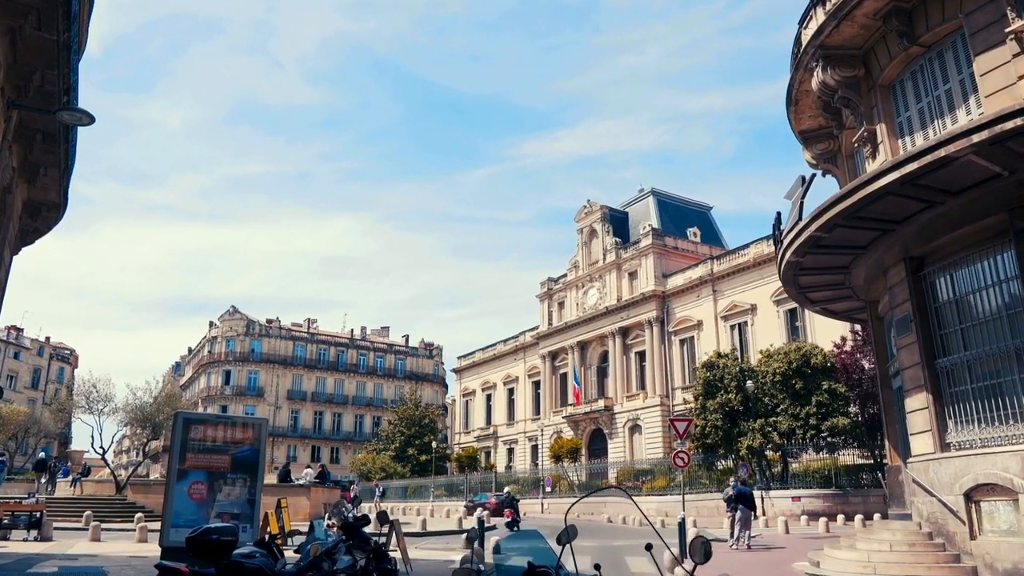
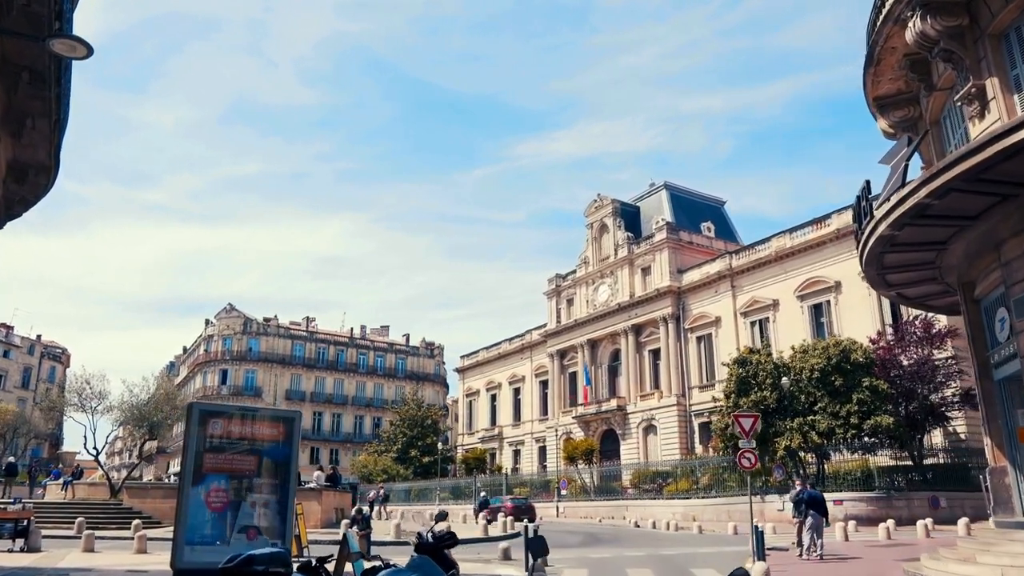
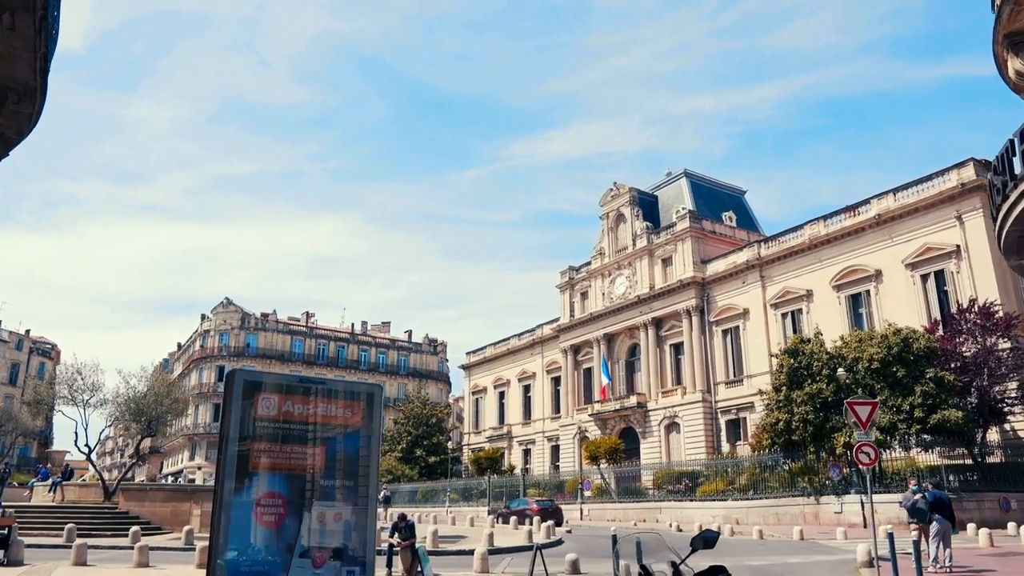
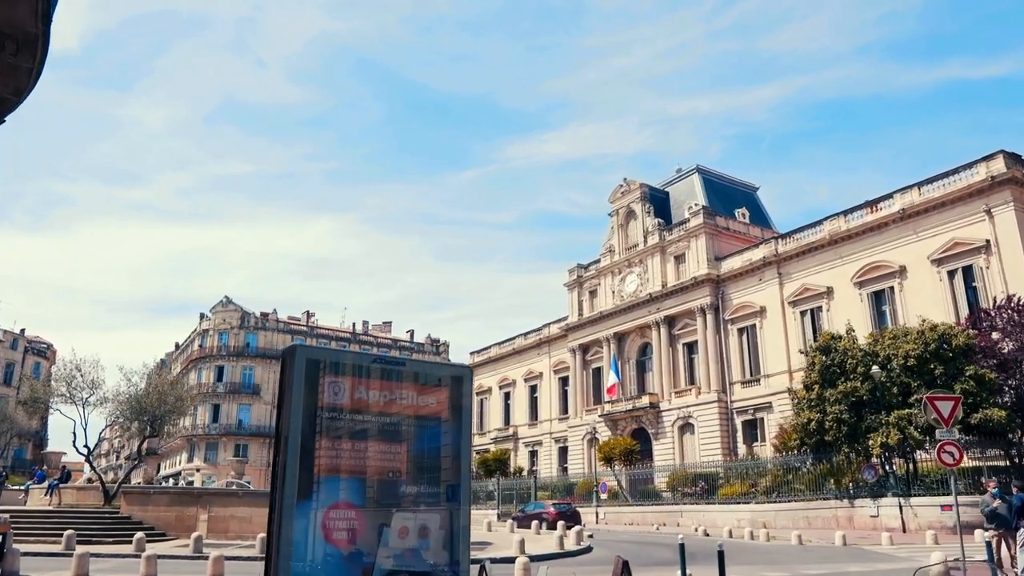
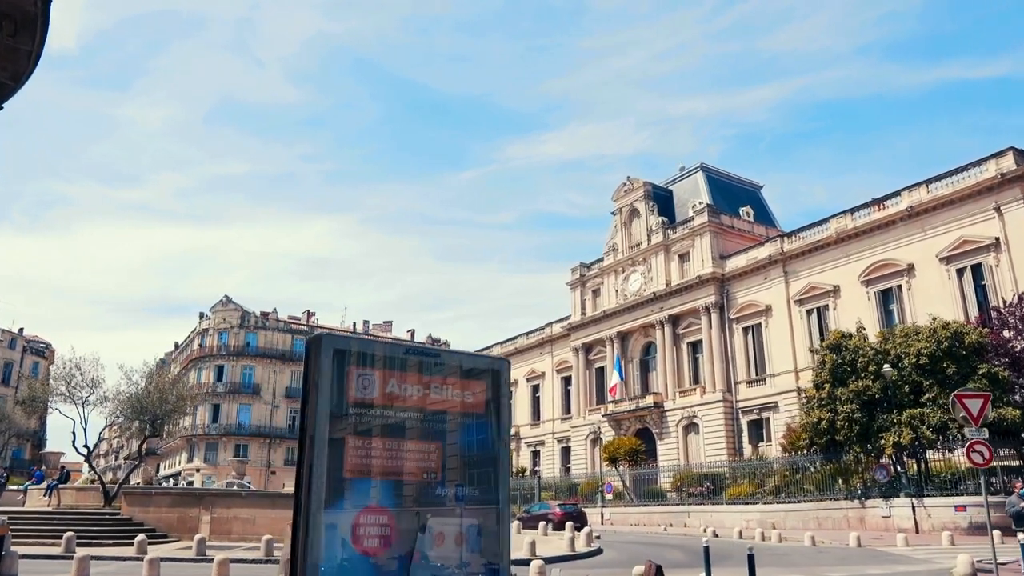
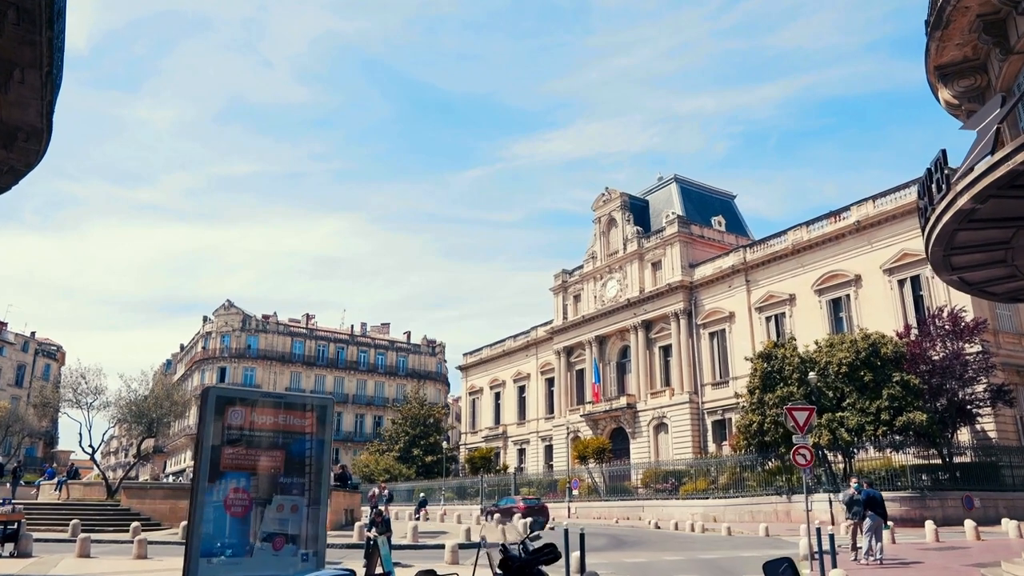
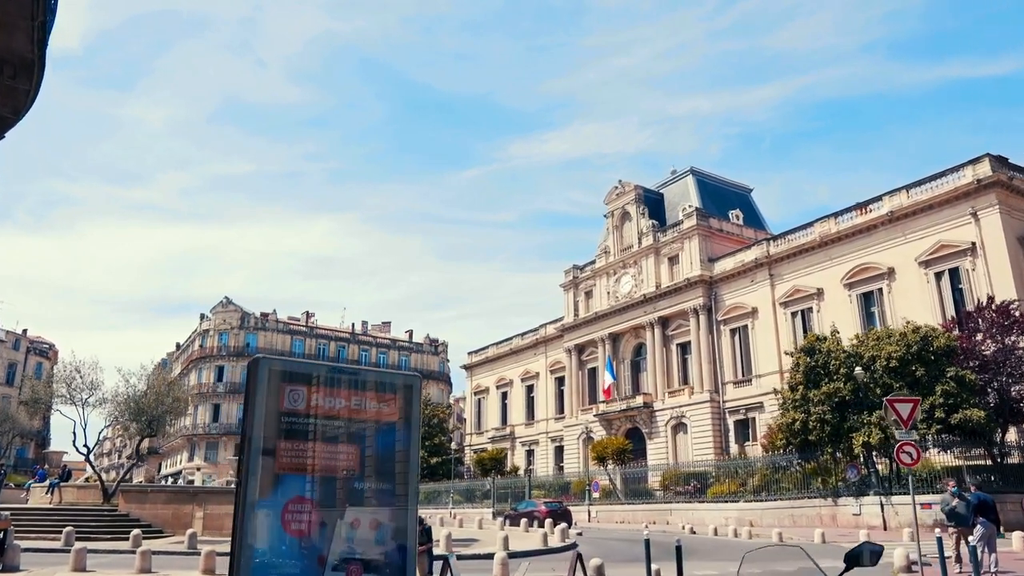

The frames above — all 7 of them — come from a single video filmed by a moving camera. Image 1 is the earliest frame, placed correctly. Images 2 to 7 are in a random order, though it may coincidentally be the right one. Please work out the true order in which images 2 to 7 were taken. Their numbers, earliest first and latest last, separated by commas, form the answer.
2, 6, 3, 7, 4, 5
